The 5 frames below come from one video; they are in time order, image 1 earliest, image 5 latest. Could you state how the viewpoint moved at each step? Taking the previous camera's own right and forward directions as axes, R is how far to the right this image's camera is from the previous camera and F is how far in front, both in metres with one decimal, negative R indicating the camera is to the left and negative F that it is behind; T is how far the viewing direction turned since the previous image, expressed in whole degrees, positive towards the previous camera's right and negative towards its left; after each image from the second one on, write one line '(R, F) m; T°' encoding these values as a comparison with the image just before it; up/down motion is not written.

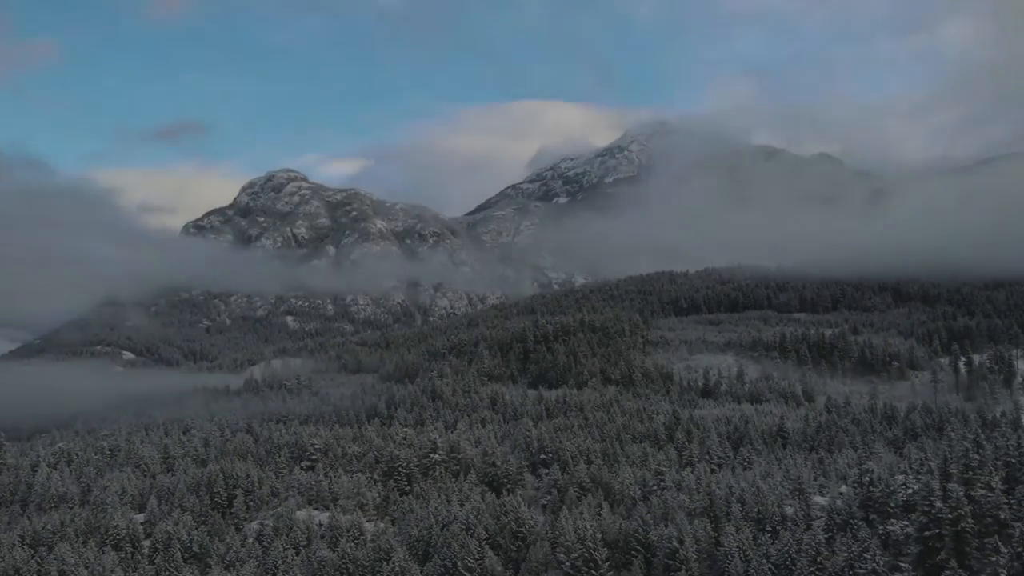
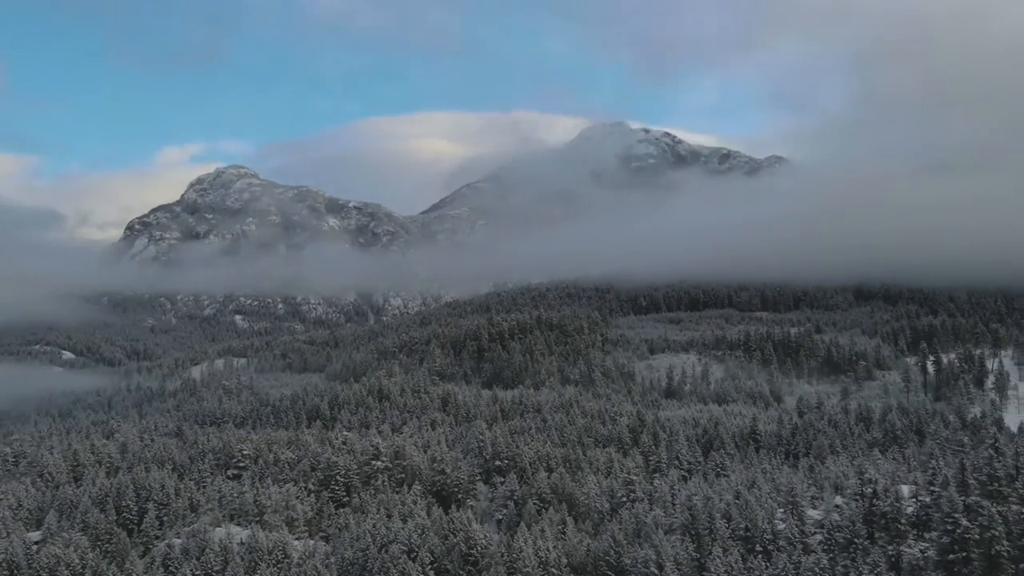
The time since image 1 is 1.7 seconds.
(+0.4, +12.7) m; +4°
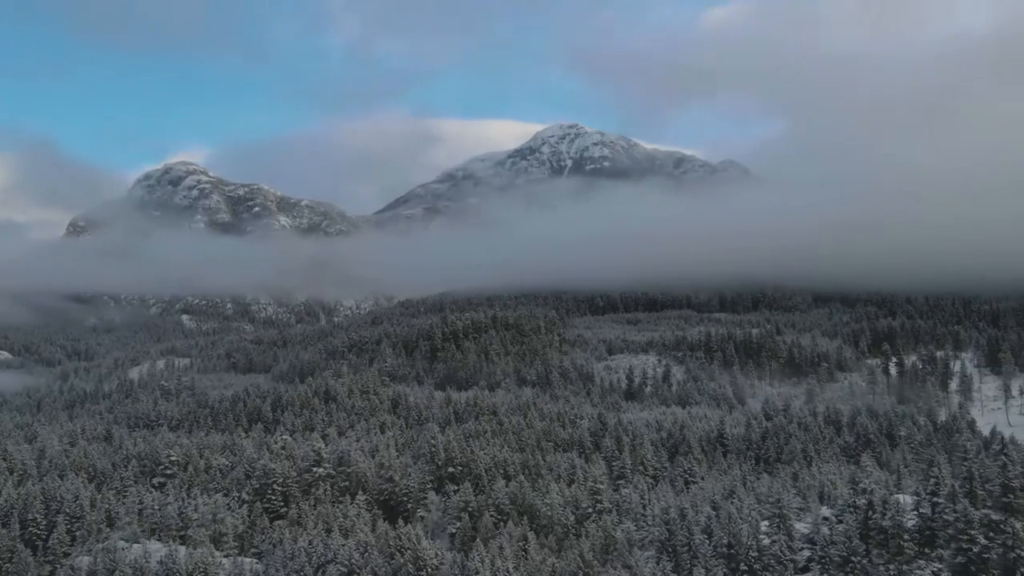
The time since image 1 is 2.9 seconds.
(-0.2, +8.8) m; +3°
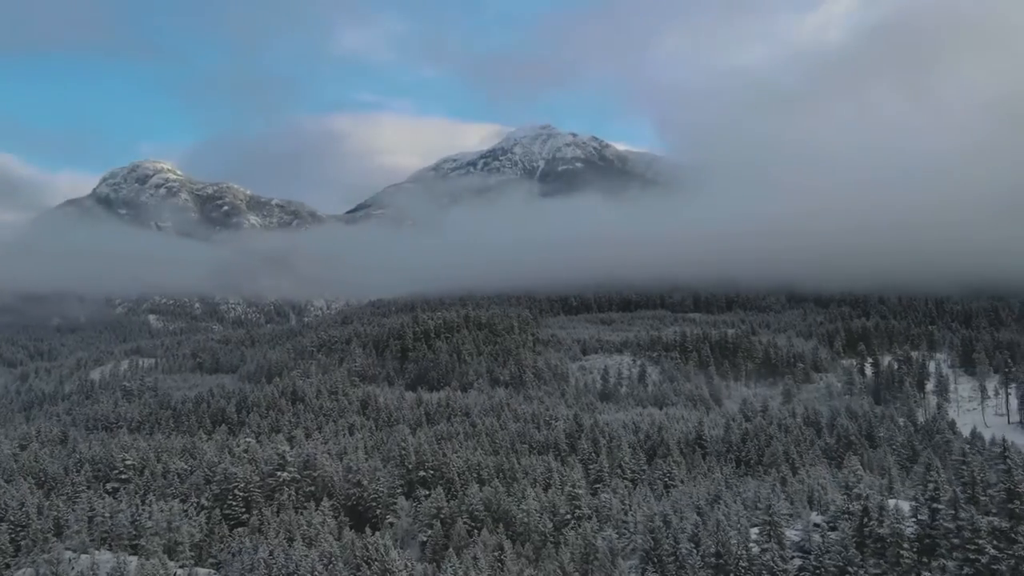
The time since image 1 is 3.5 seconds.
(-0.2, +4.2) m; +2°
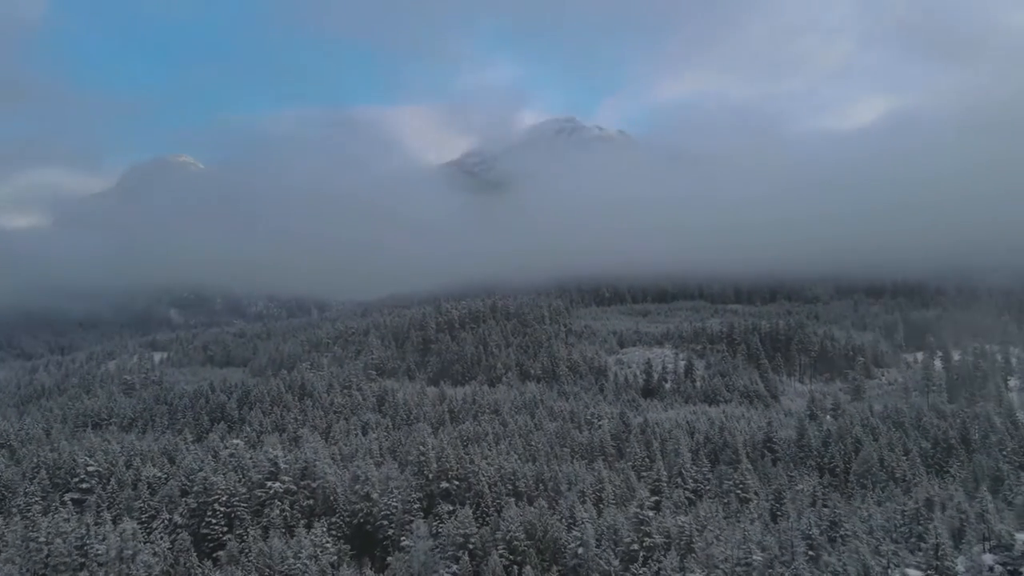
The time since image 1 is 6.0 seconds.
(-2.6, +18.3) m; -1°
